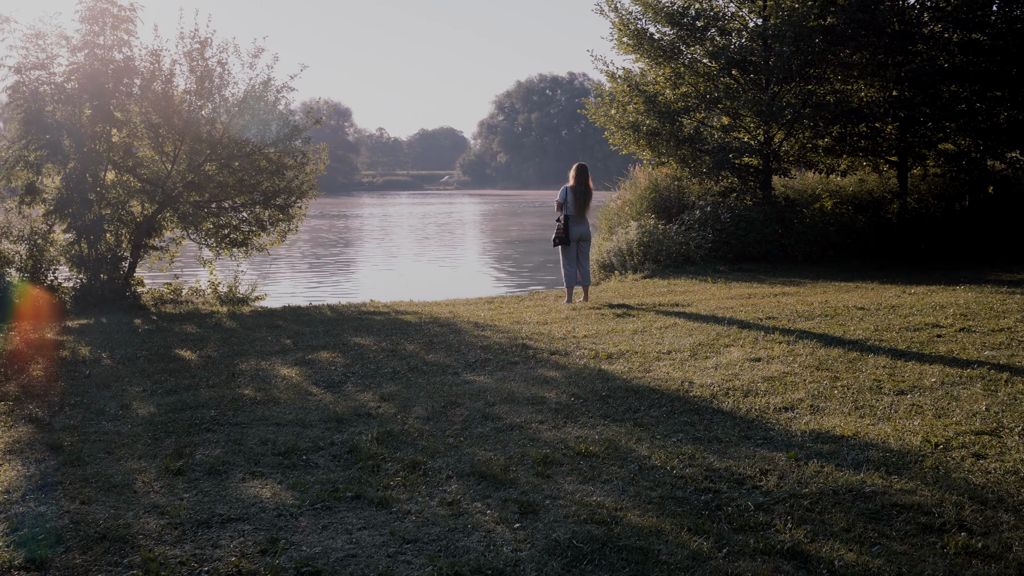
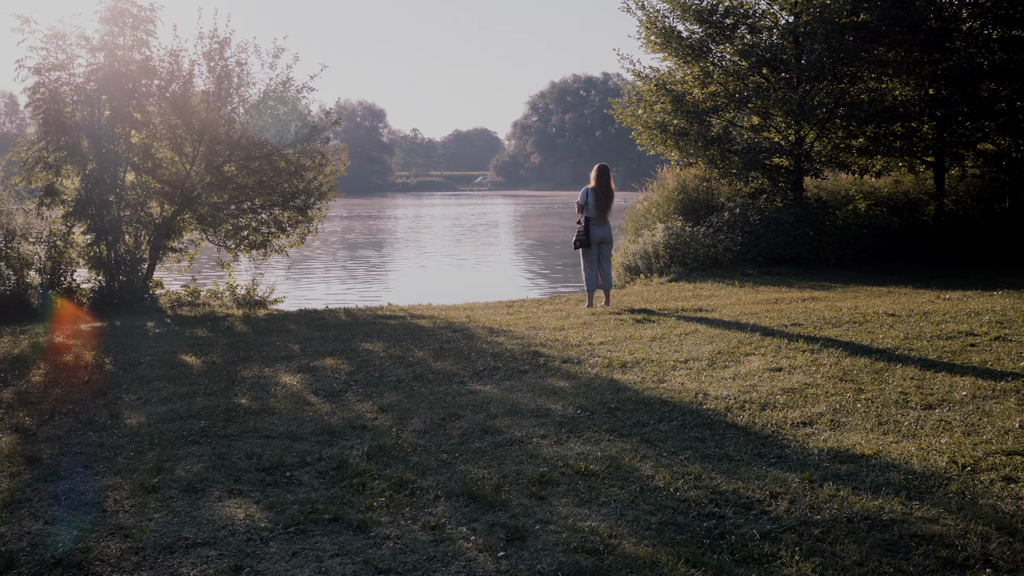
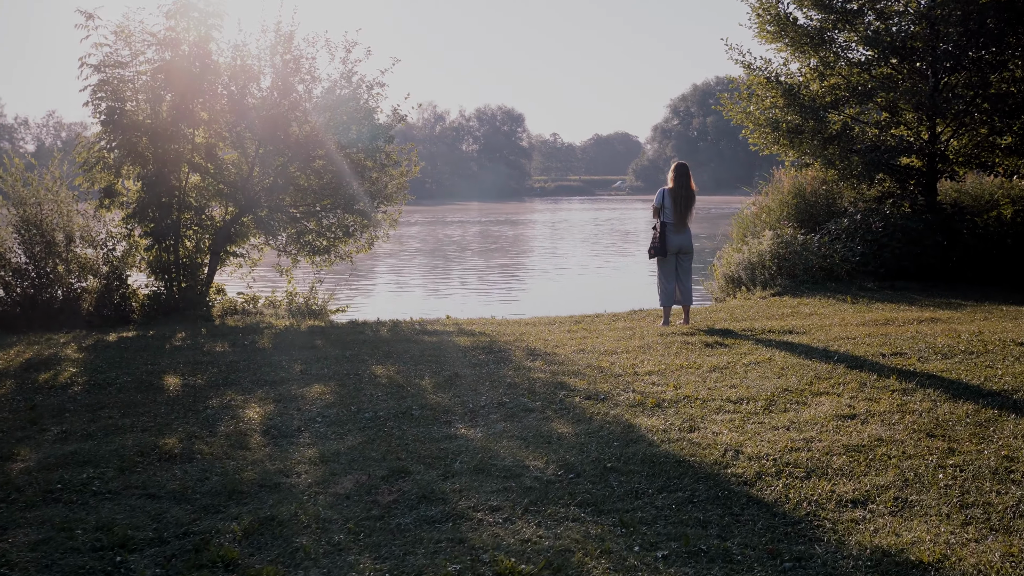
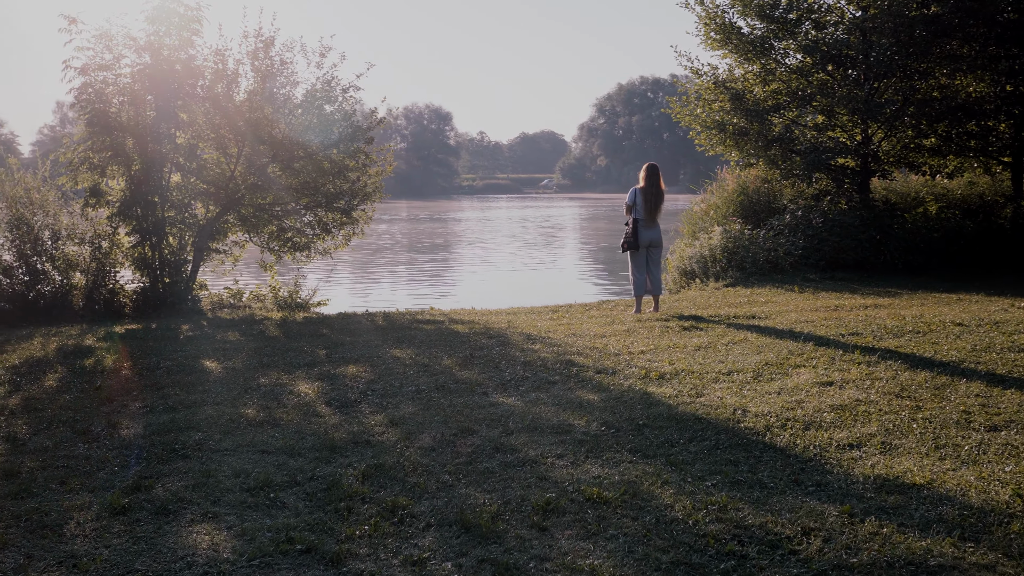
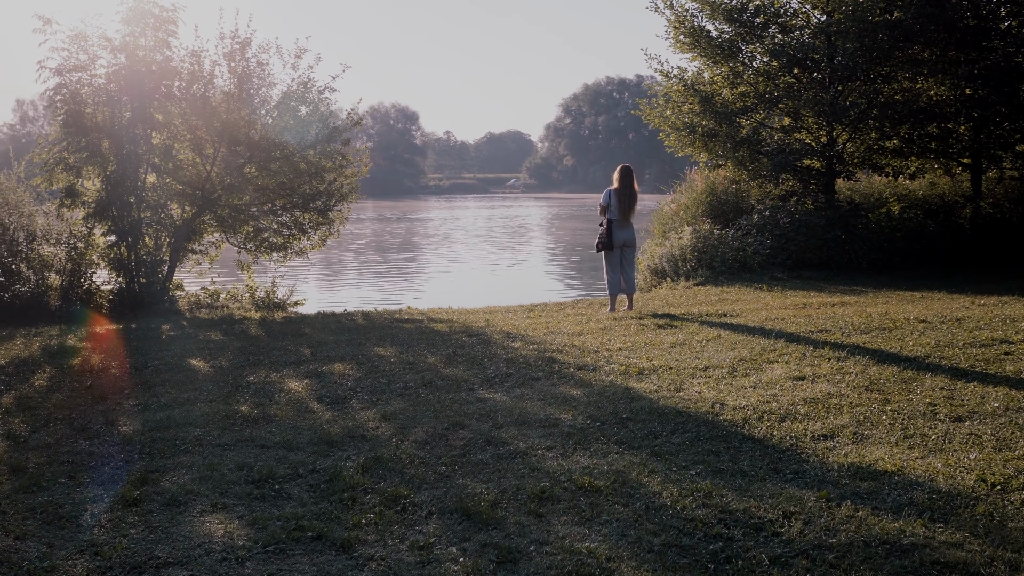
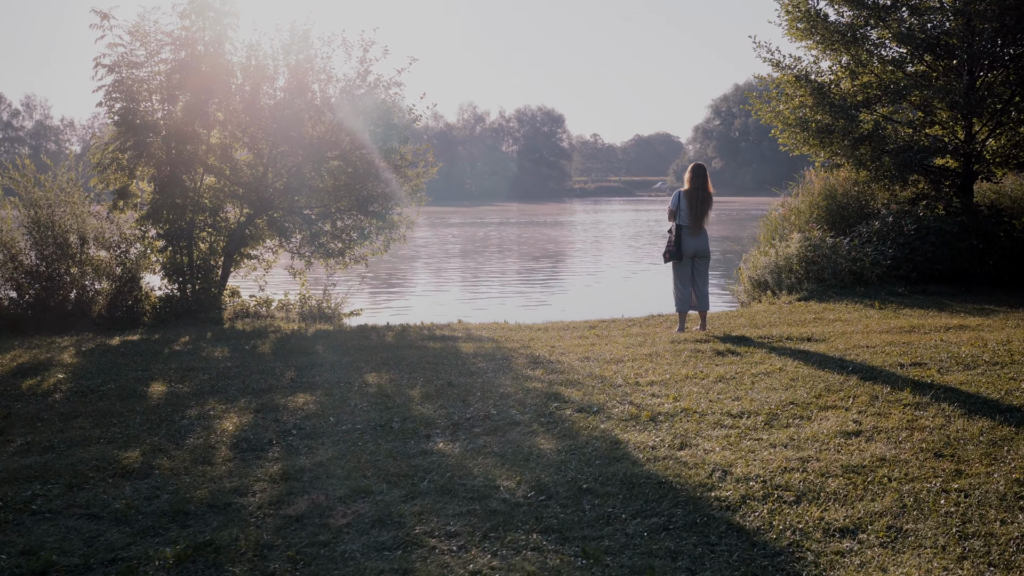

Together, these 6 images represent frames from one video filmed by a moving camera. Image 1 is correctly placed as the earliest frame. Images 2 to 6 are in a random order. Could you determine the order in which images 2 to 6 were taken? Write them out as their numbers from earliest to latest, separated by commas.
2, 5, 4, 3, 6
